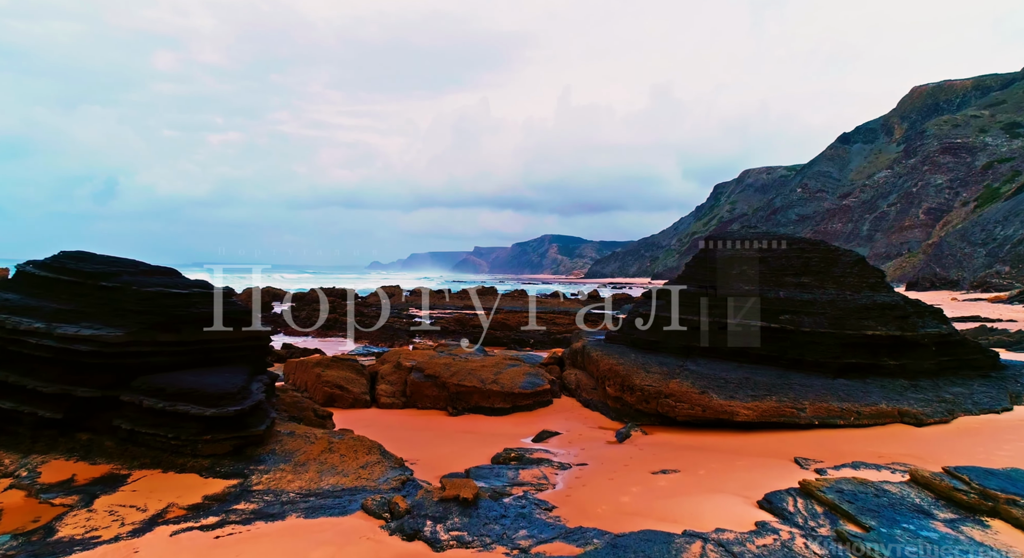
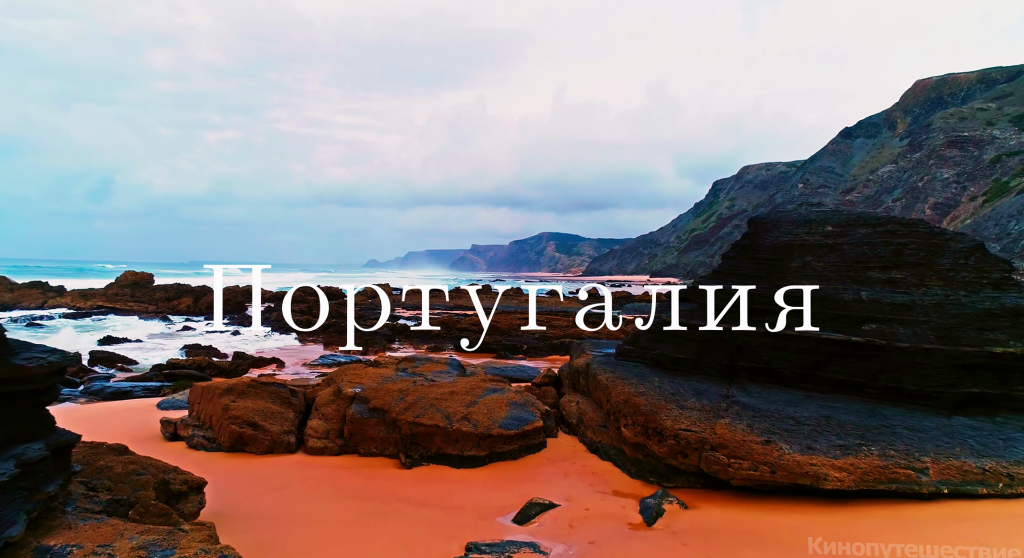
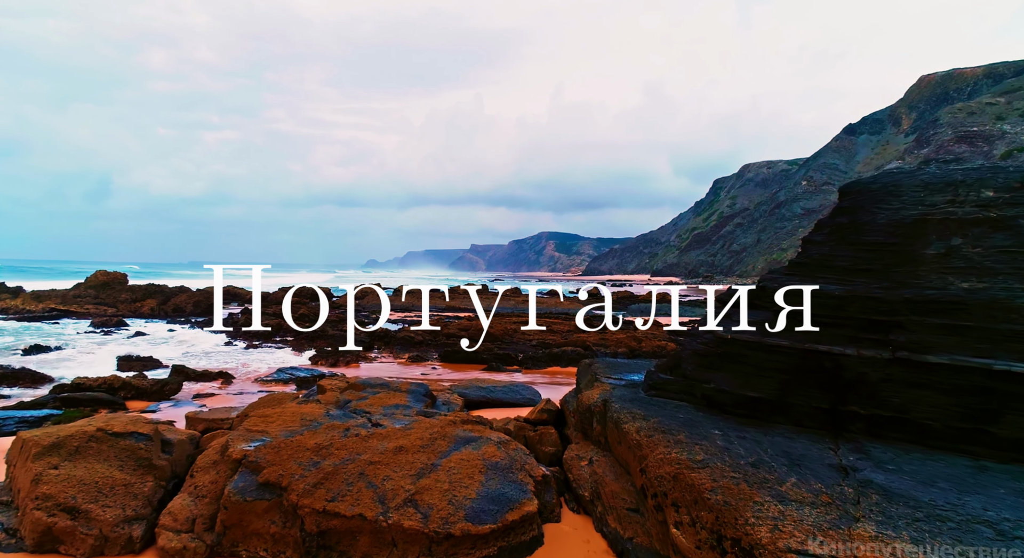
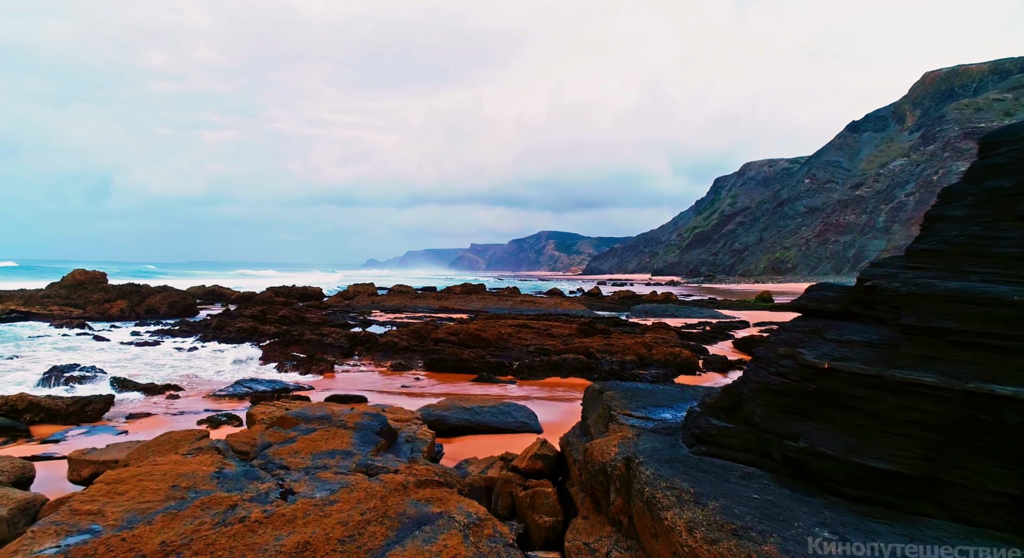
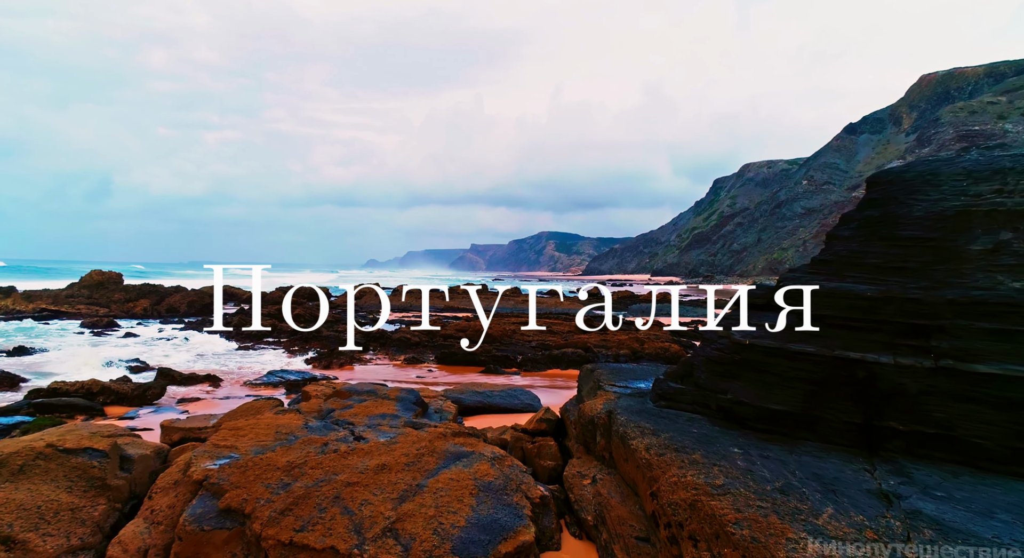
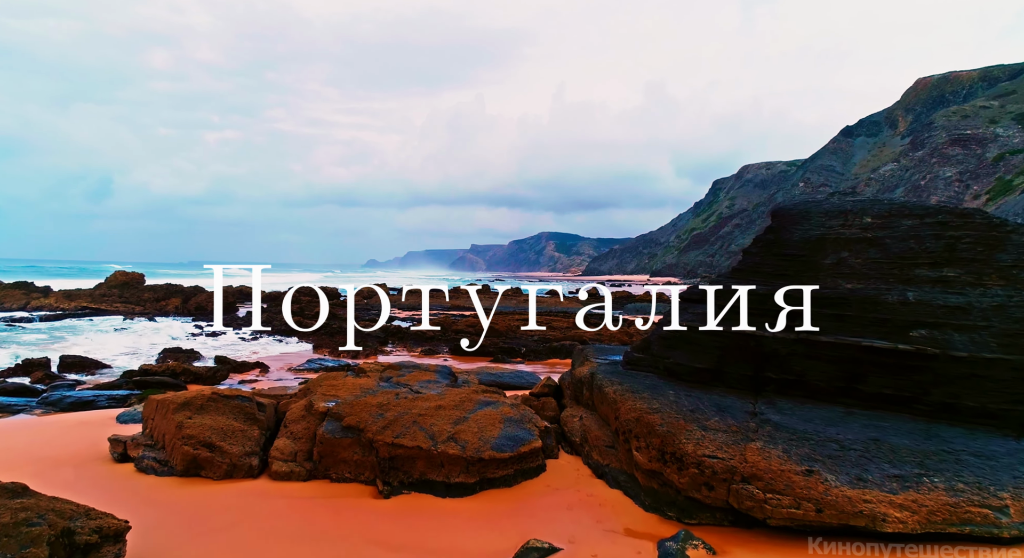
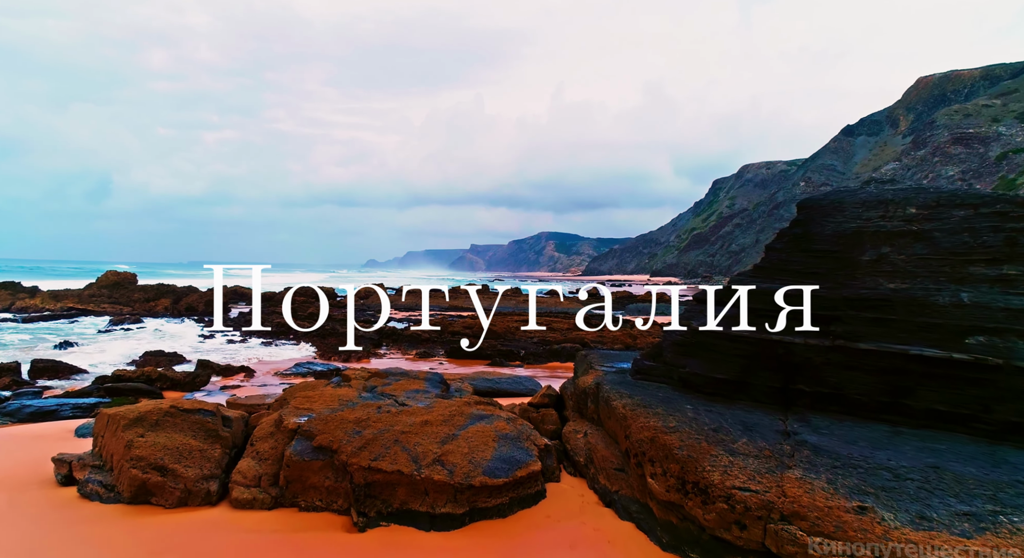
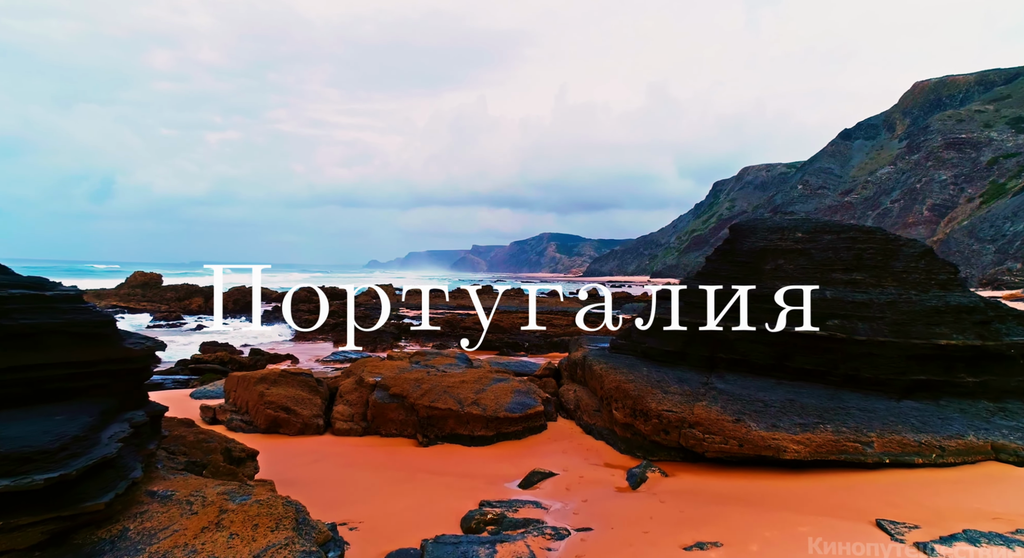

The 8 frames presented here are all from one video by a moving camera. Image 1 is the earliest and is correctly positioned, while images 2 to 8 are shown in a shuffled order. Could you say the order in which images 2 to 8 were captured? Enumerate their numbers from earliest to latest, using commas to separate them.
8, 2, 6, 7, 3, 5, 4
